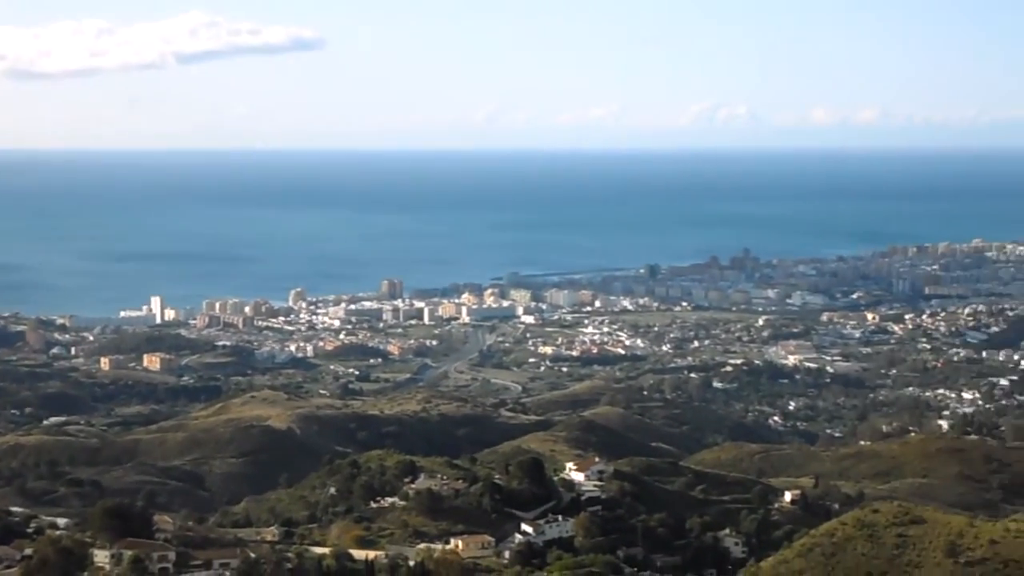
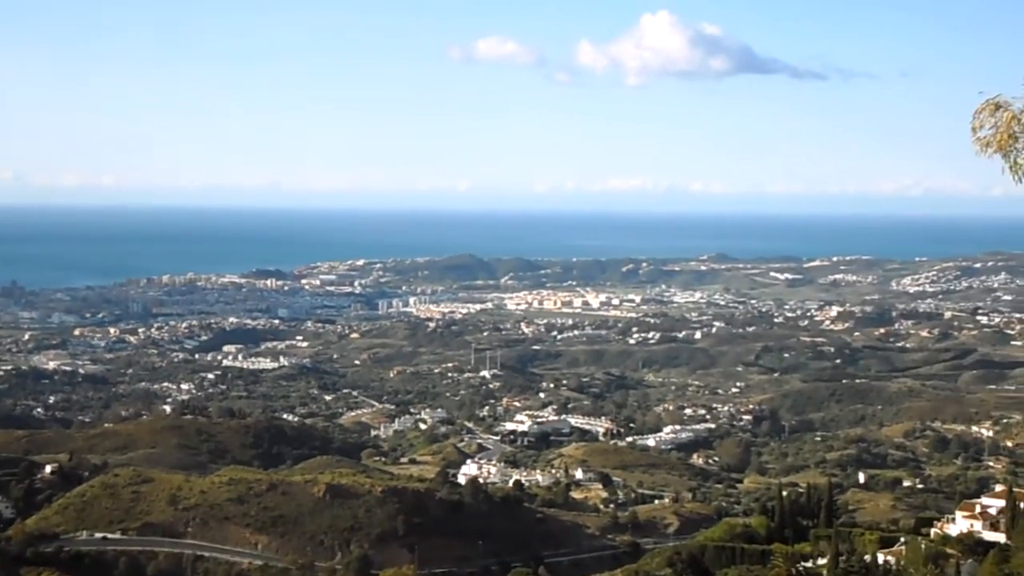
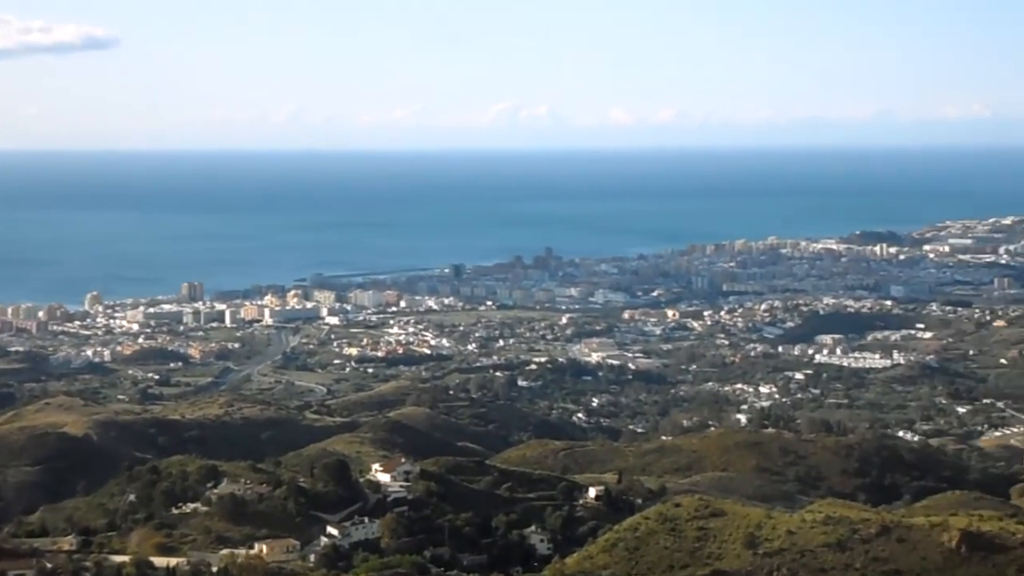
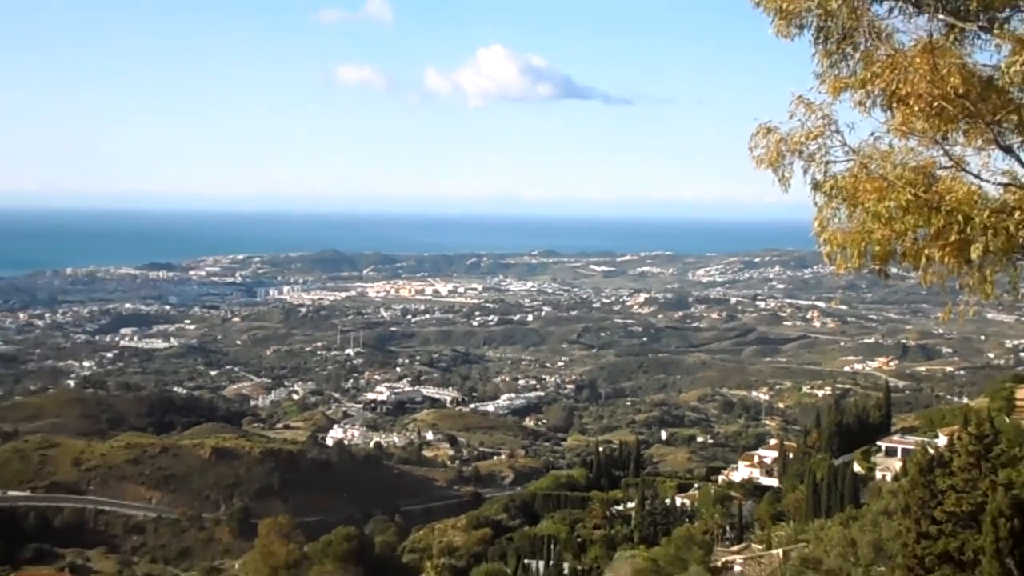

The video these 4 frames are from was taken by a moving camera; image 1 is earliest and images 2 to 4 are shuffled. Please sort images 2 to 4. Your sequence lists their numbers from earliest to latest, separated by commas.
3, 2, 4
